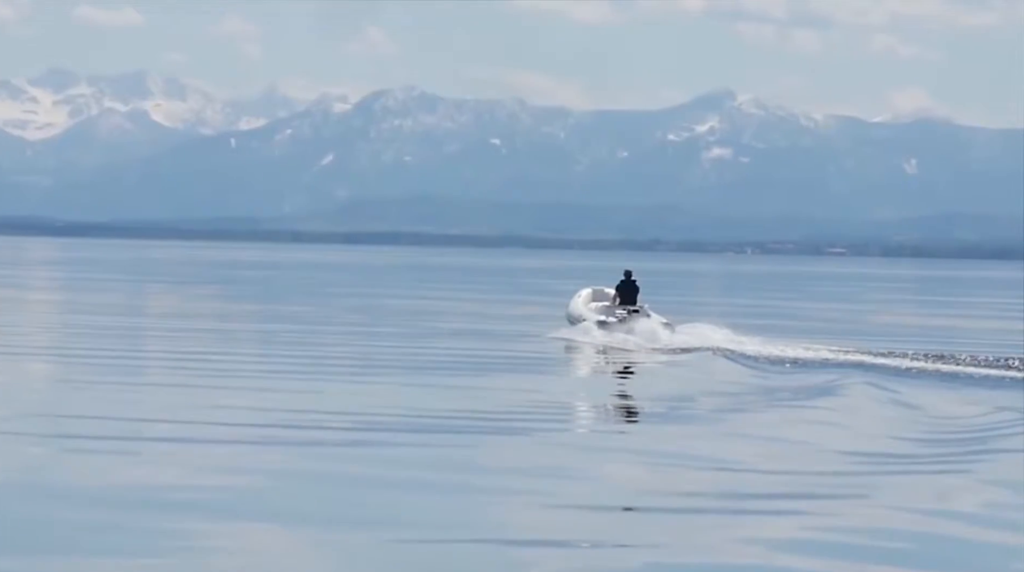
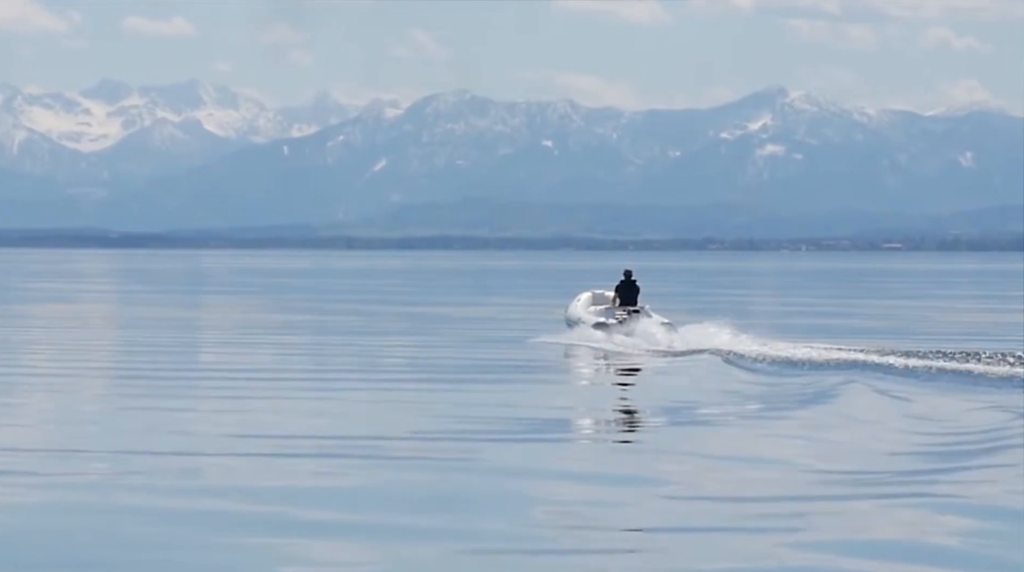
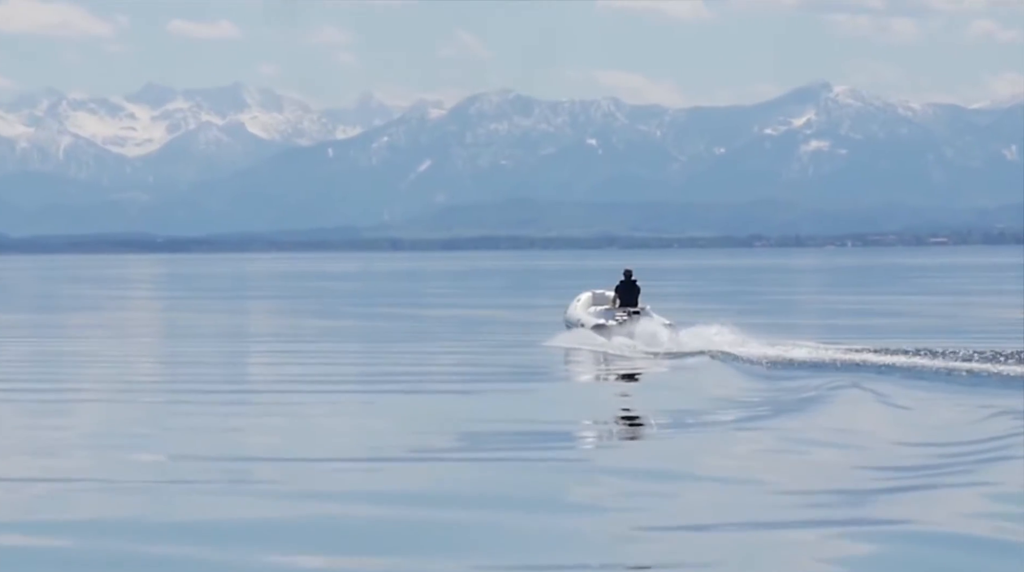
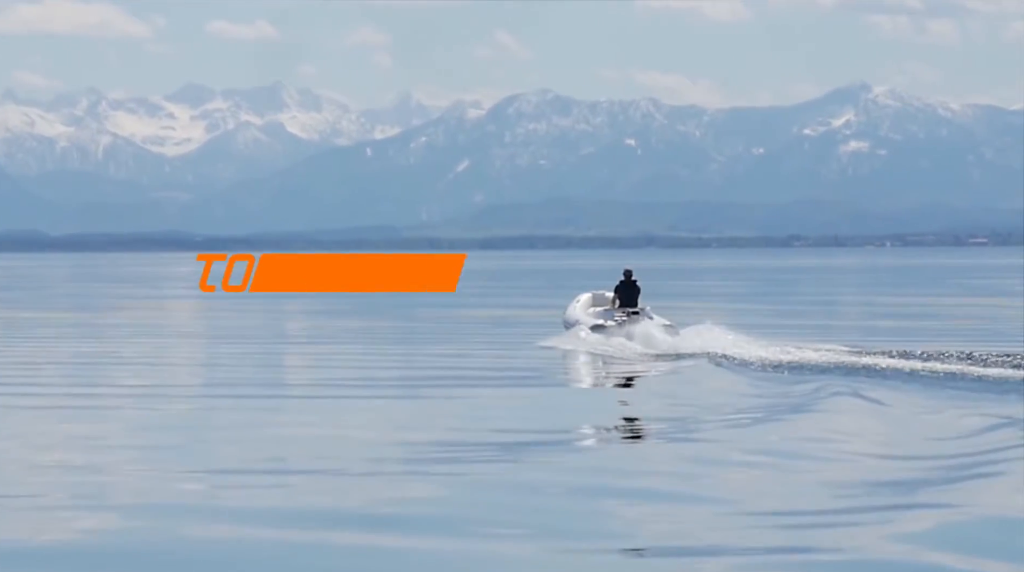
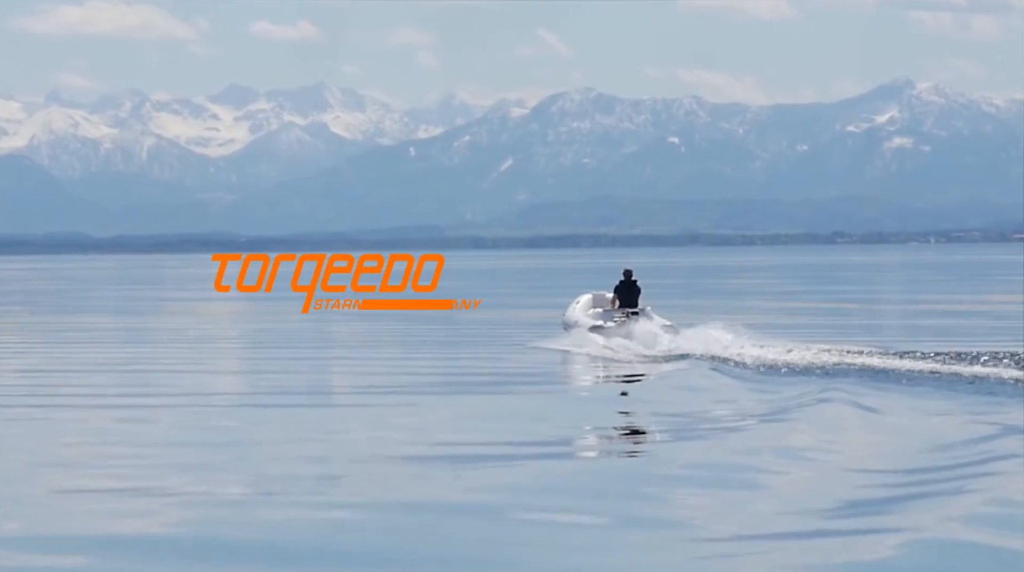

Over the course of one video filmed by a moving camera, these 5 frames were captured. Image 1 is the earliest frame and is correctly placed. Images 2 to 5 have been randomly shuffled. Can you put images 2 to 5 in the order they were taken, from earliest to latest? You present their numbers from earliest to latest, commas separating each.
2, 3, 4, 5
